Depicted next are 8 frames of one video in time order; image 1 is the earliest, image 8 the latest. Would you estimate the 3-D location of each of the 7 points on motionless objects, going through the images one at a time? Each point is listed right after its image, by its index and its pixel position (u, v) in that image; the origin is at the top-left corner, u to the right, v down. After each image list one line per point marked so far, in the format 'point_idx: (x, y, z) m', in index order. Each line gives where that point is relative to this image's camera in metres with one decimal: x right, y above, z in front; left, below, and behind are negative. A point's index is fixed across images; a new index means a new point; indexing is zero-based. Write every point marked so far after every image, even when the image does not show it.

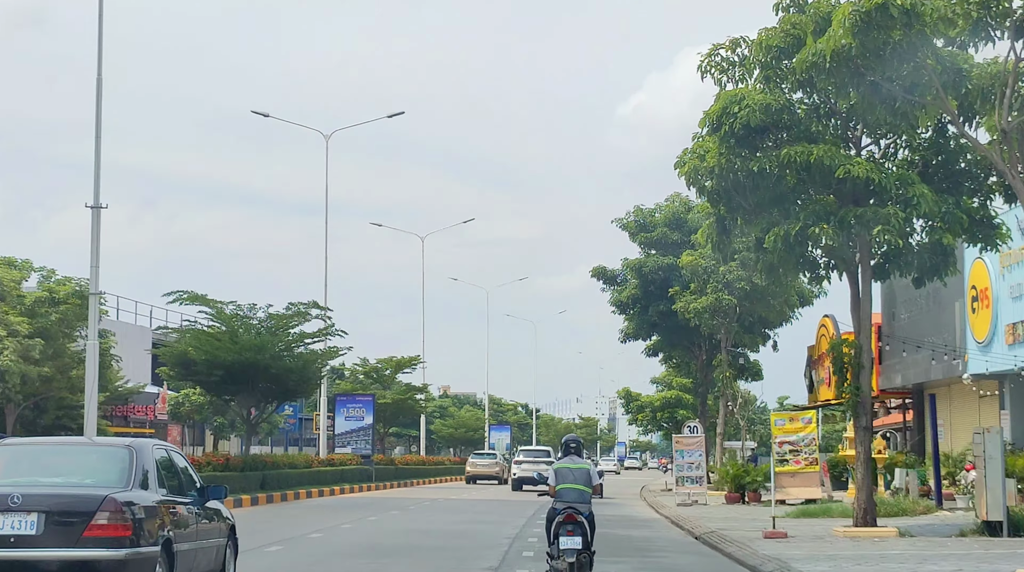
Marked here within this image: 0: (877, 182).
0: (+5.3, +1.5, +18.4) m
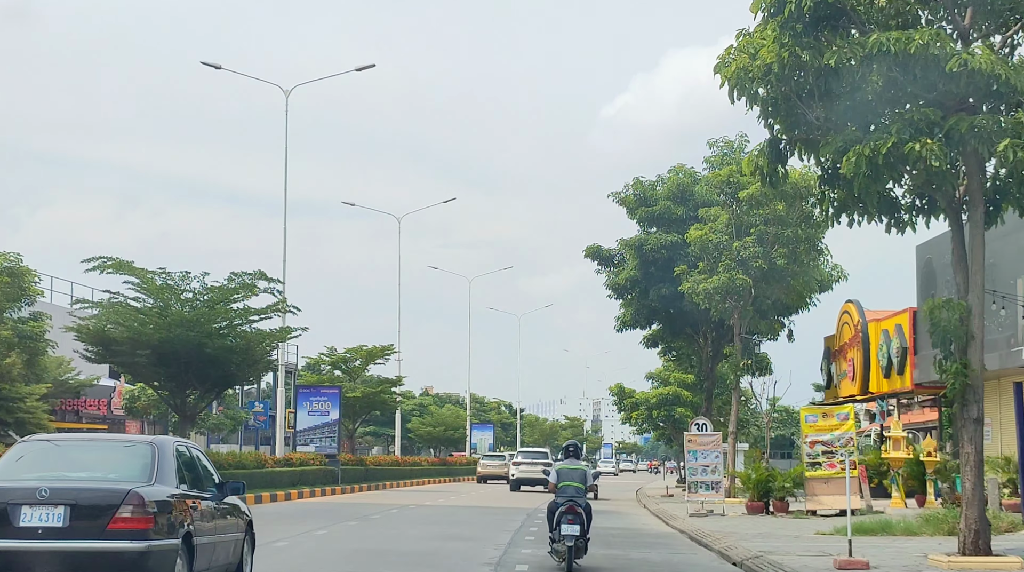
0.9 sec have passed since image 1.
0: (+5.2, +2.2, +13.4) m
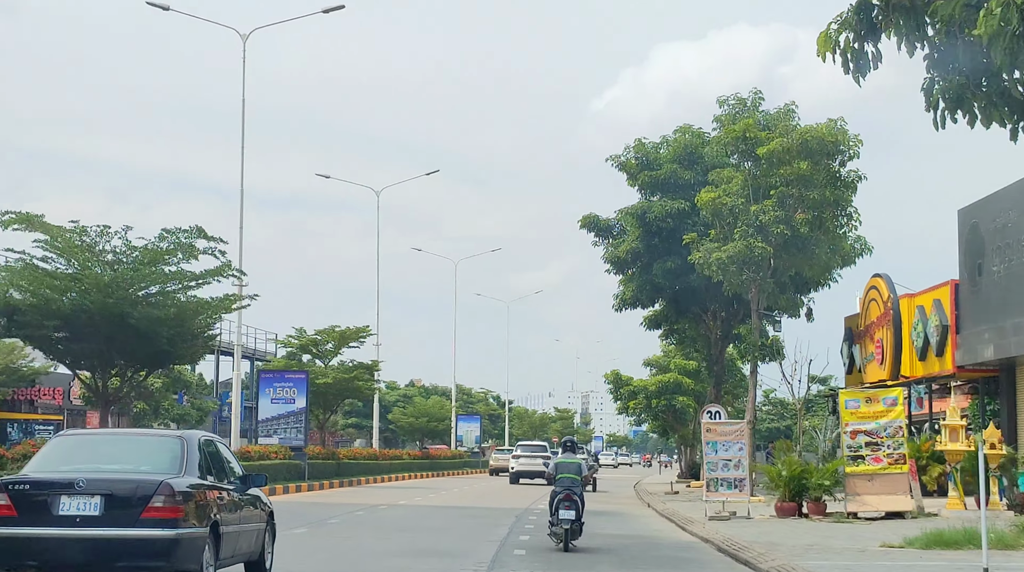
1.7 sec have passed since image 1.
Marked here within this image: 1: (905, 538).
0: (+5.1, +2.8, +9.0) m
1: (+5.3, -3.4, +17.2) m
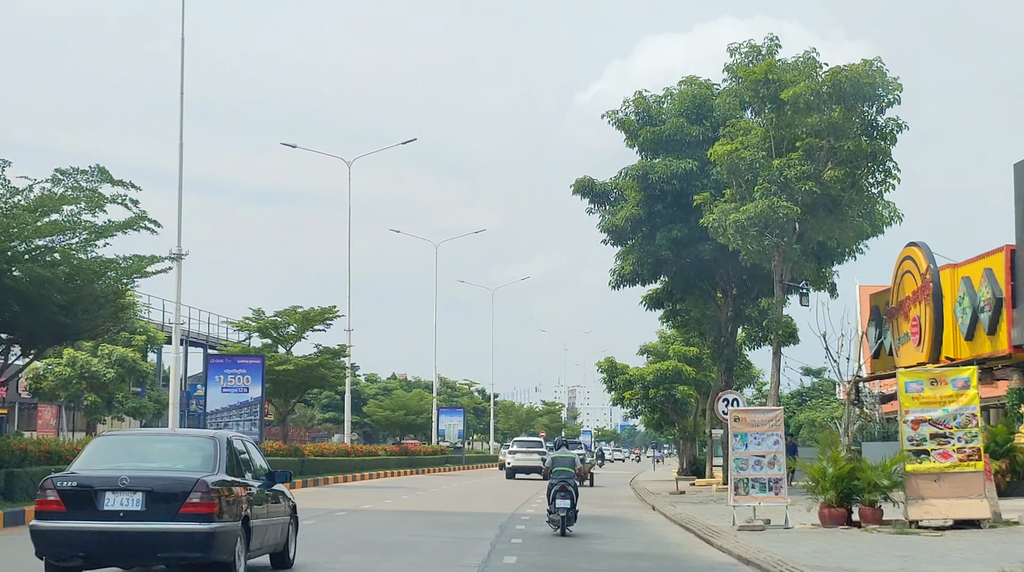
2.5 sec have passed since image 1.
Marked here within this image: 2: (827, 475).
0: (+5.0, +3.5, +4.4) m
1: (+5.2, -2.8, +12.7) m
2: (+4.8, -2.9, +19.3) m
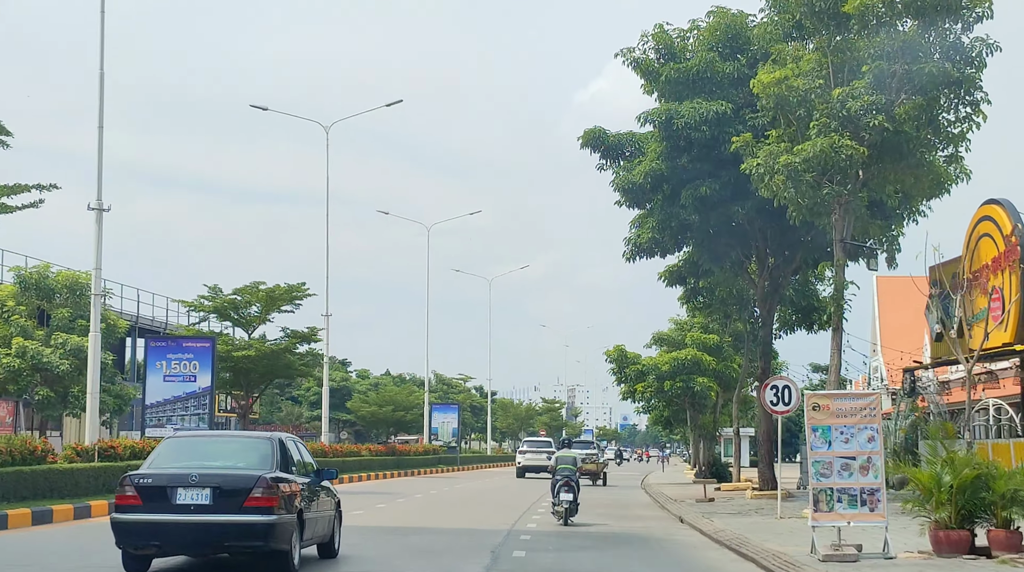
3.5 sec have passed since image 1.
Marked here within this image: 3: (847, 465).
0: (+4.9, +4.2, -0.9) m
1: (+5.1, -2.1, +7.4) m
2: (+4.8, -2.2, +14.0) m
3: (+3.8, -2.0, +14.3) m
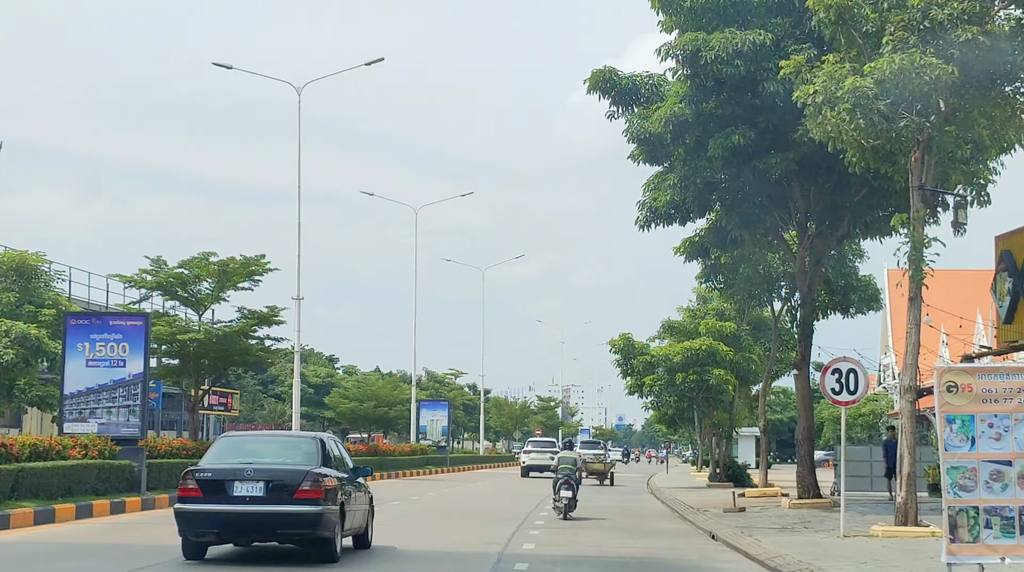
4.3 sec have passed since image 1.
0: (+4.9, +4.8, -5.6) m
1: (+5.1, -1.5, +2.7) m
2: (+4.7, -1.6, +9.3) m
3: (+3.7, -1.4, +9.6) m
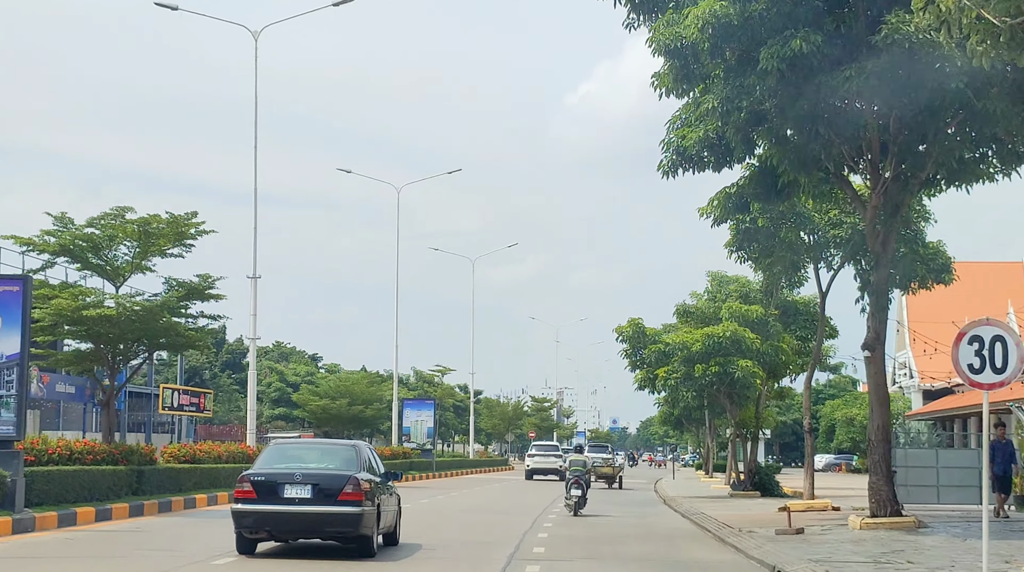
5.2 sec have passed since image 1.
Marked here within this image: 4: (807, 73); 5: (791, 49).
0: (+5.0, +5.5, -11.0) m
1: (+5.0, -0.8, -2.8) m
2: (+4.7, -0.9, +3.9) m
3: (+3.7, -0.7, +4.2) m
4: (+4.2, +3.0, +17.9) m
5: (+3.9, +3.3, +17.4) m
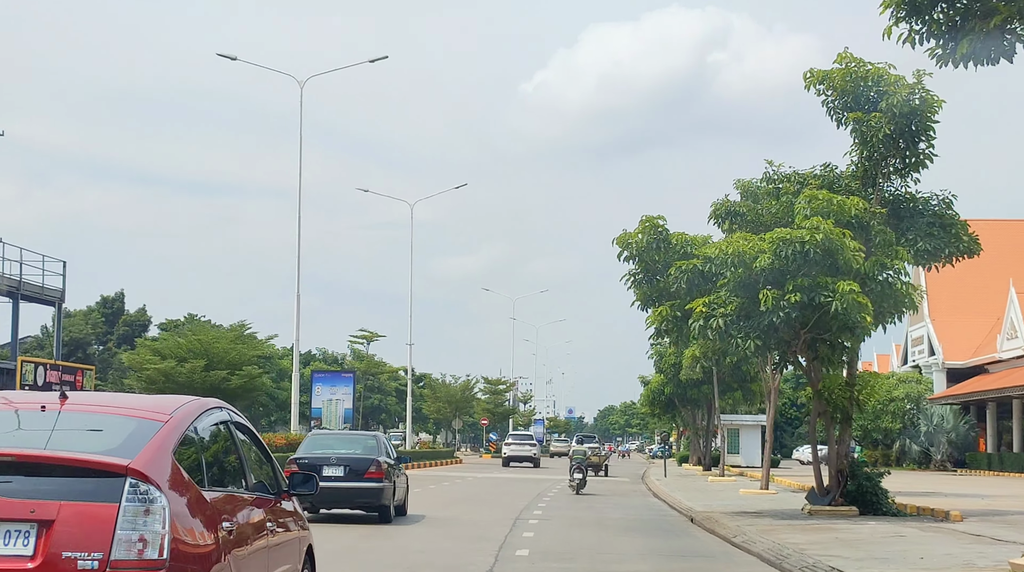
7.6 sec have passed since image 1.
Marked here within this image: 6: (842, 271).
0: (+5.6, +7.2, -25.1) m
1: (+5.3, +1.0, -16.7) m
2: (+4.7, +0.9, -10.1) m
3: (+3.7, +1.1, -9.9) m
4: (+3.8, +4.9, +3.9) m
5: (+3.5, +5.2, +3.3) m
6: (+5.1, +0.3, +19.3) m
